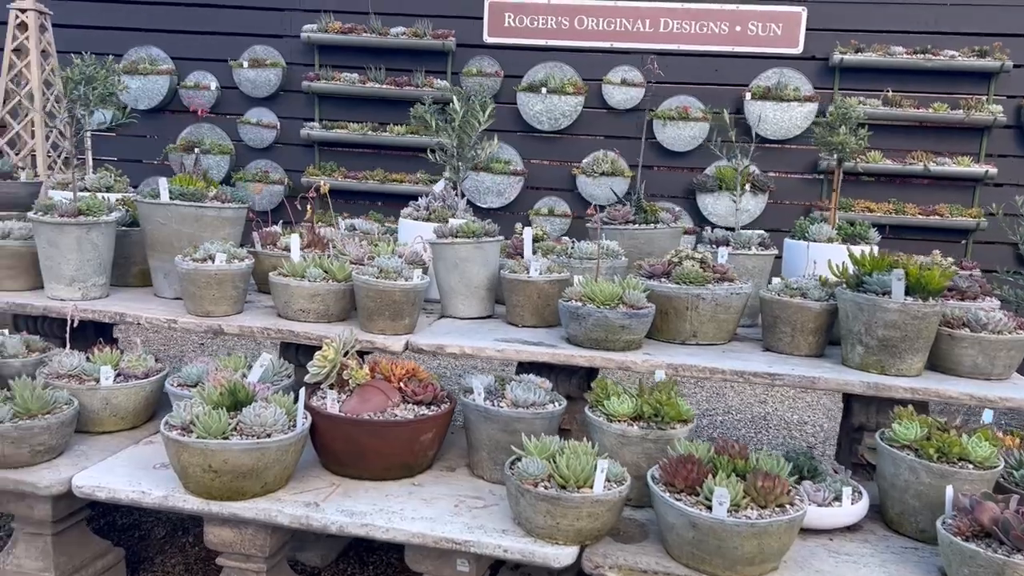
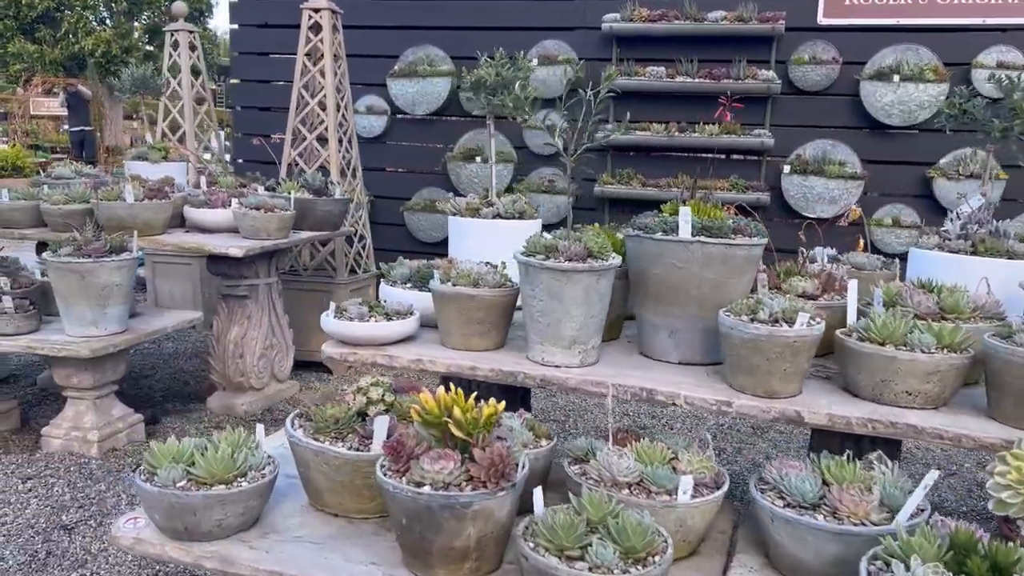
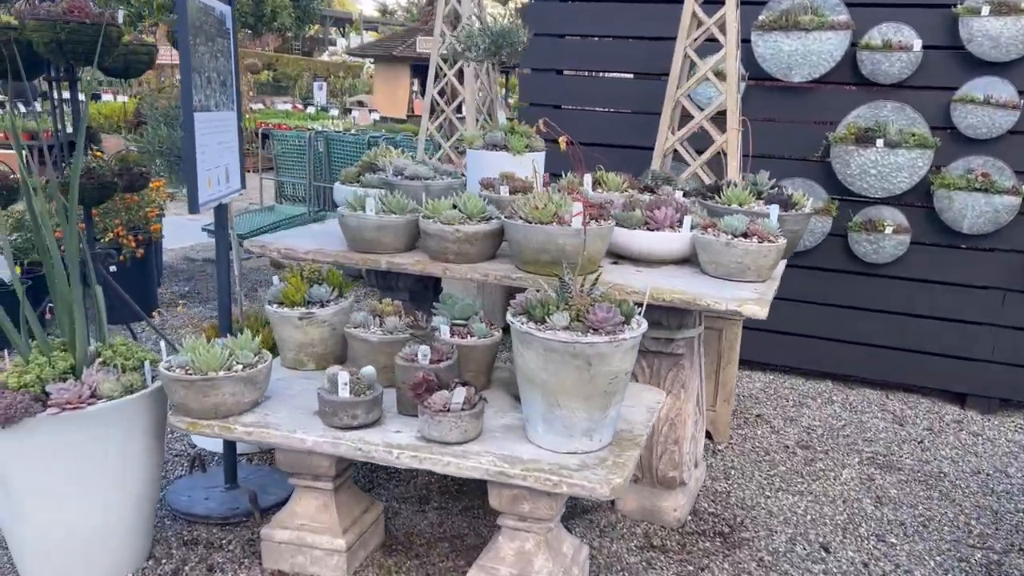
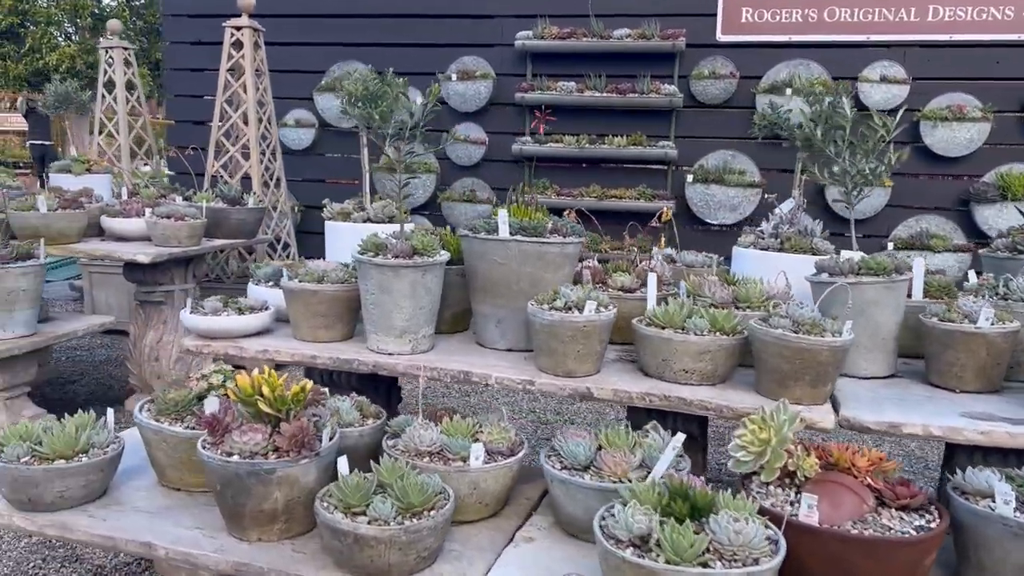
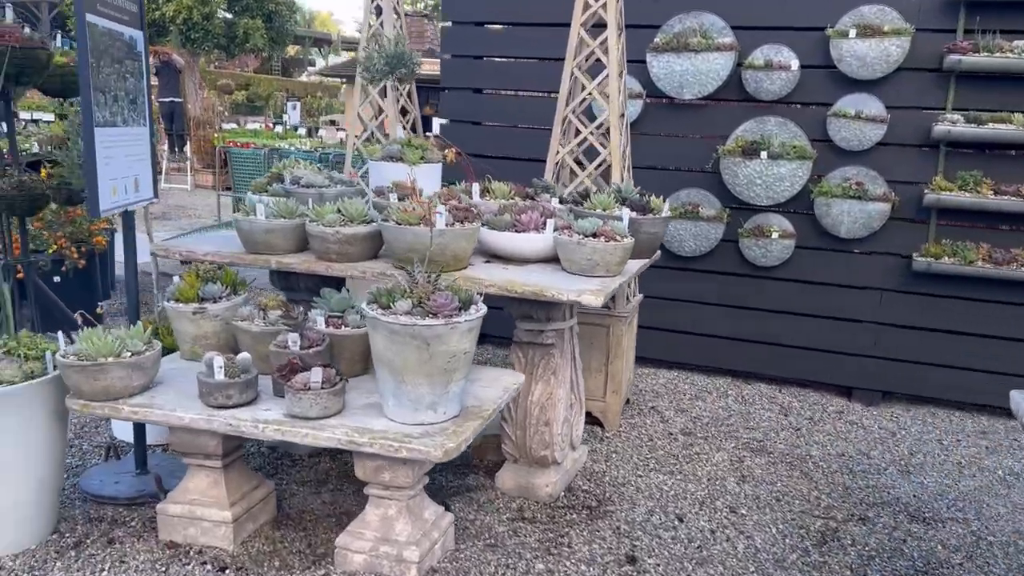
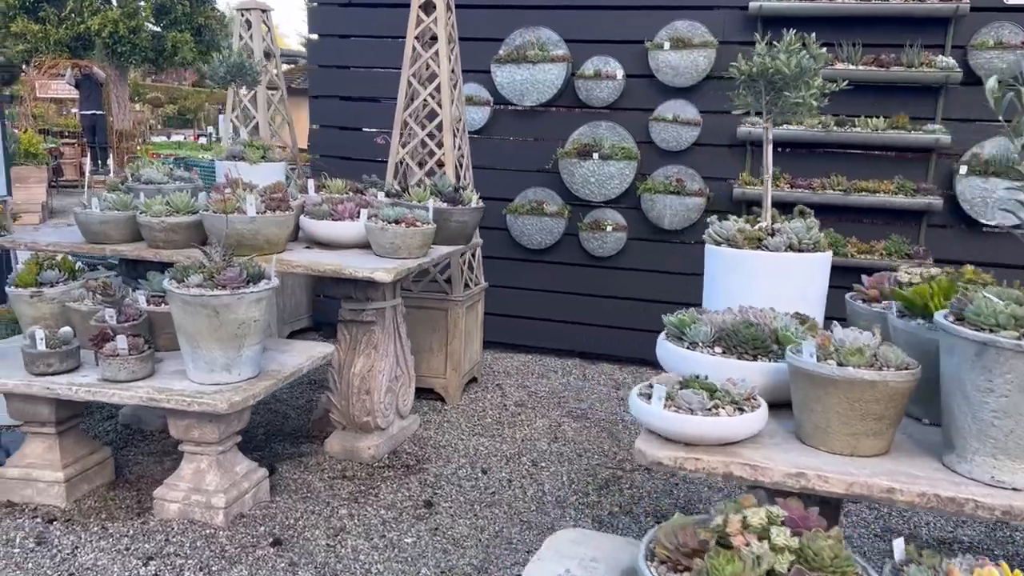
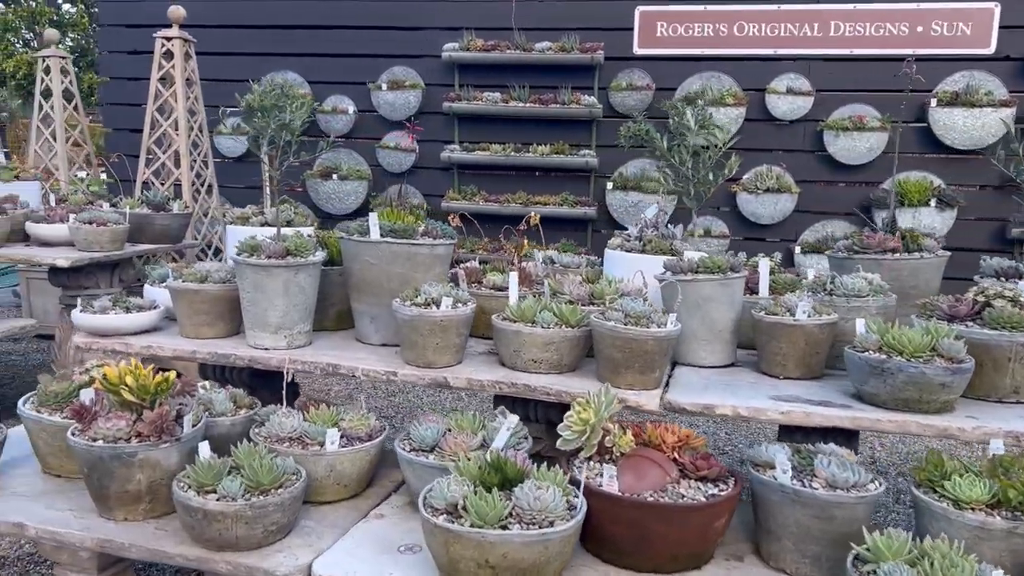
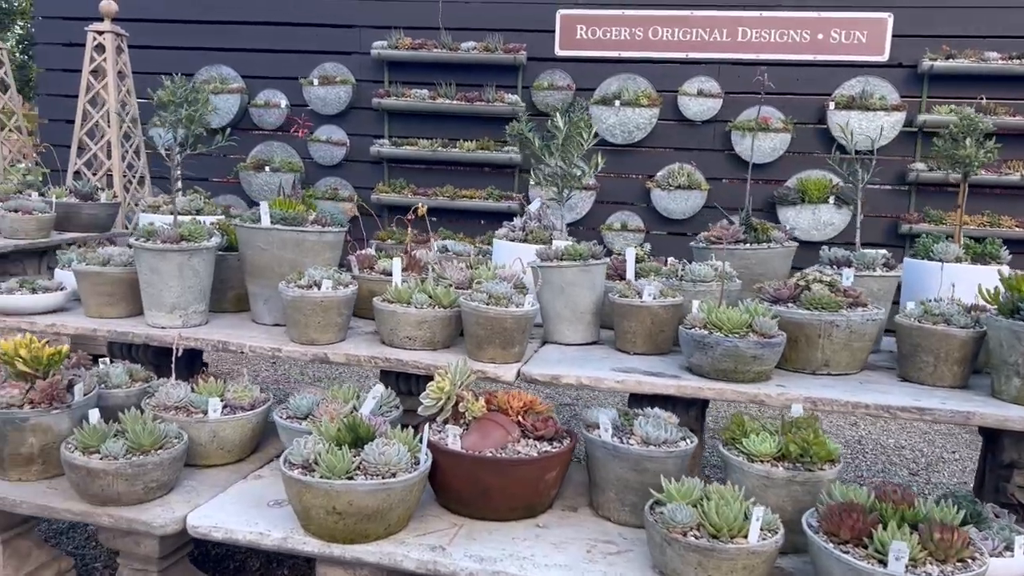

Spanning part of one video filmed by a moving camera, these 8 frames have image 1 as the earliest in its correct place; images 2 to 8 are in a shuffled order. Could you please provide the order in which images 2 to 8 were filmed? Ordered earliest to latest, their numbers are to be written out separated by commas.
8, 7, 4, 2, 6, 5, 3
